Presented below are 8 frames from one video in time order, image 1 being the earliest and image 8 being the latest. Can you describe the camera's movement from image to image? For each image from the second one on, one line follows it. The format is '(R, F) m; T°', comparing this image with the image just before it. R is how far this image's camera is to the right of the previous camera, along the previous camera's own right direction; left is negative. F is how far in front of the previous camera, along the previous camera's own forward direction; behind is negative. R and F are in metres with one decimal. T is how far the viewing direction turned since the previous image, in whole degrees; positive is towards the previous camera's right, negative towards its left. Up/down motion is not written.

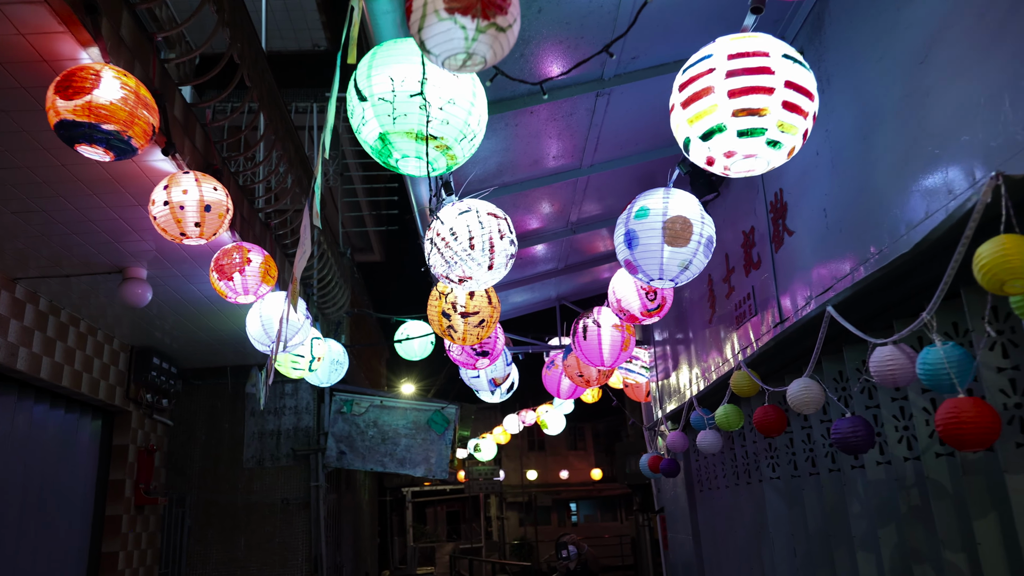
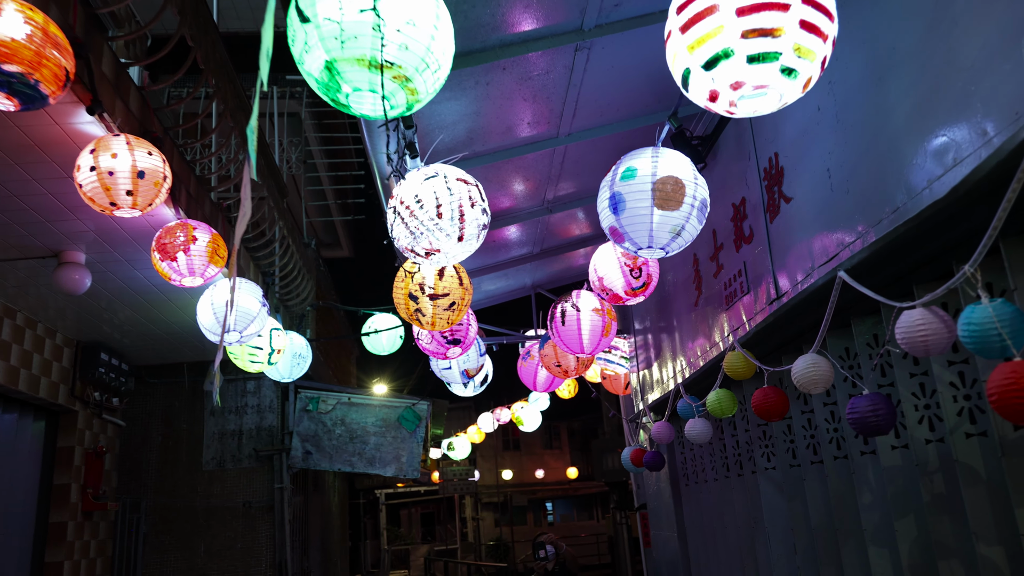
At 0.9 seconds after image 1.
(0.0, +0.6) m; +2°
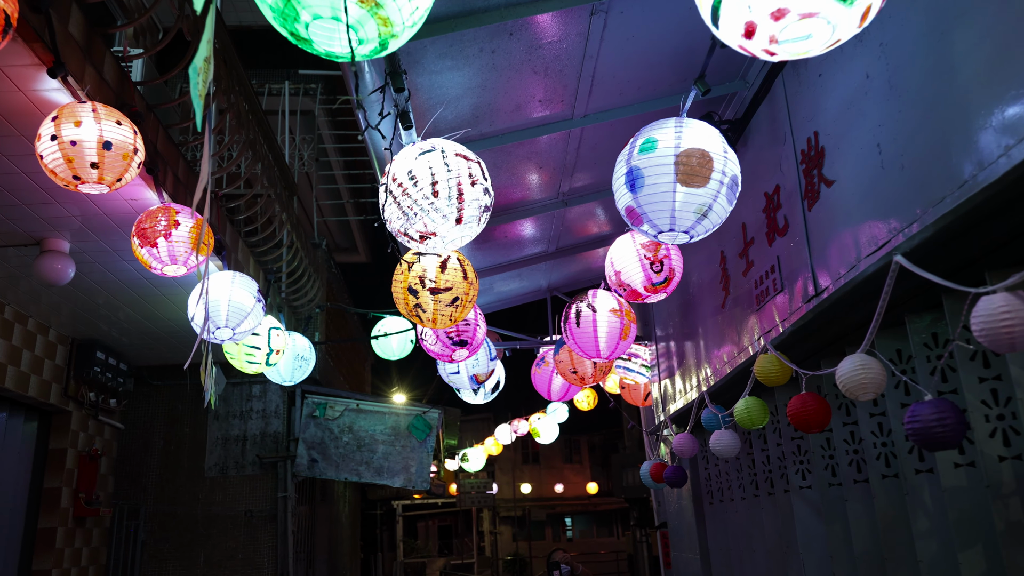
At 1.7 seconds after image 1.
(+0.1, +0.6) m; -2°
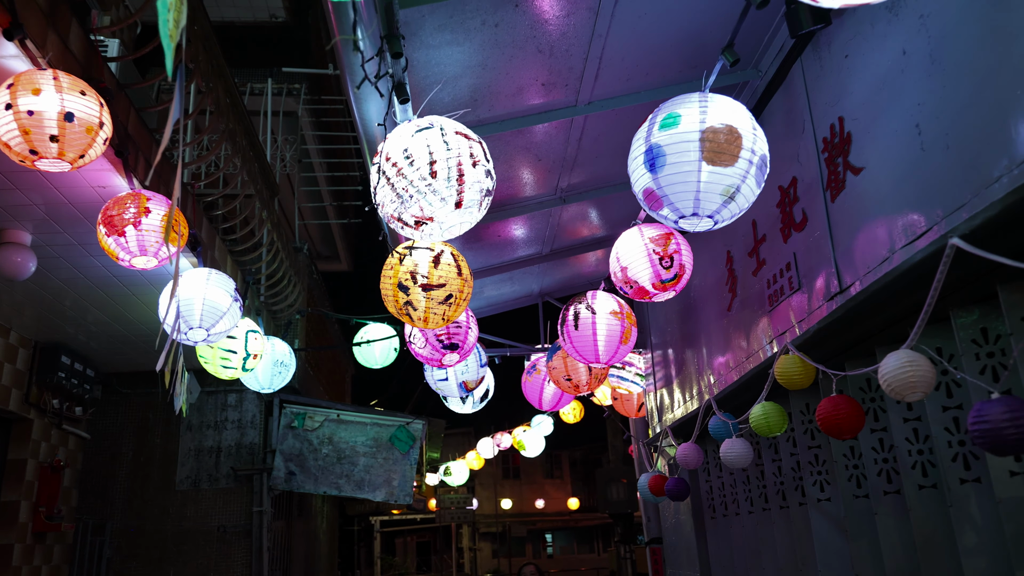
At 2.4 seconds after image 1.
(-0.1, +0.4) m; +1°
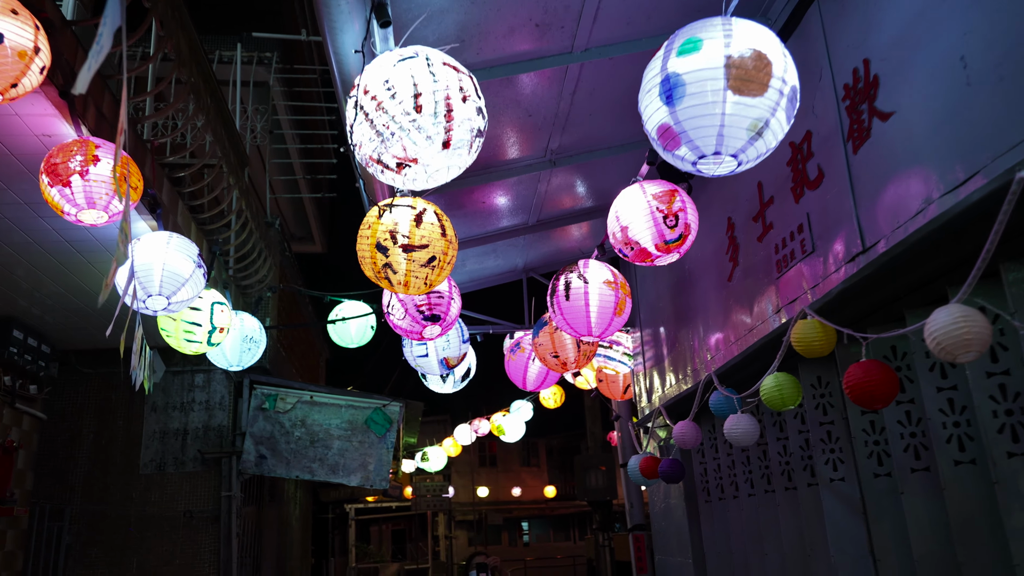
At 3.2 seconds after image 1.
(-0.1, +0.5) m; +2°
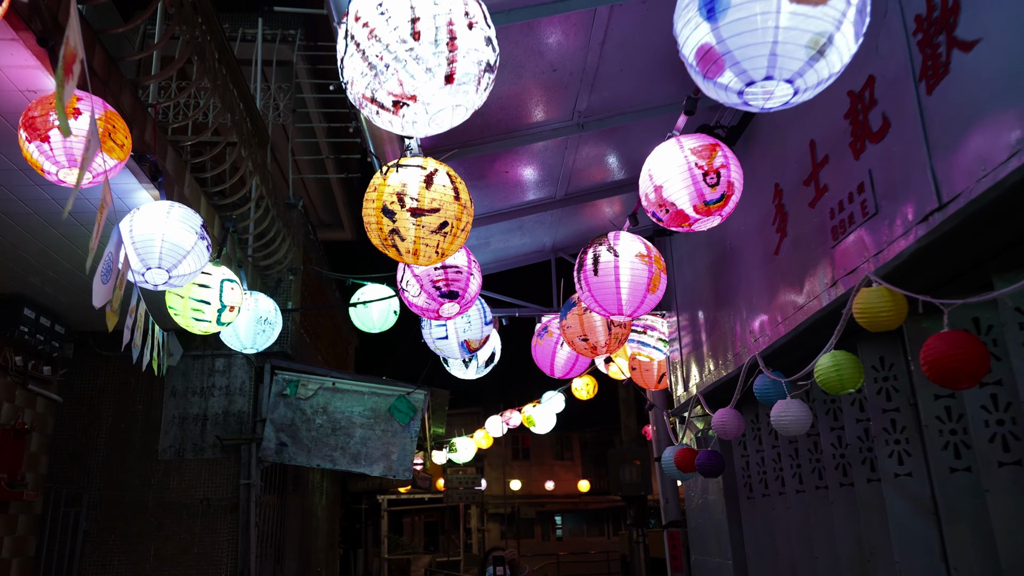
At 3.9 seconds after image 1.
(+0.1, +0.5) m; -3°
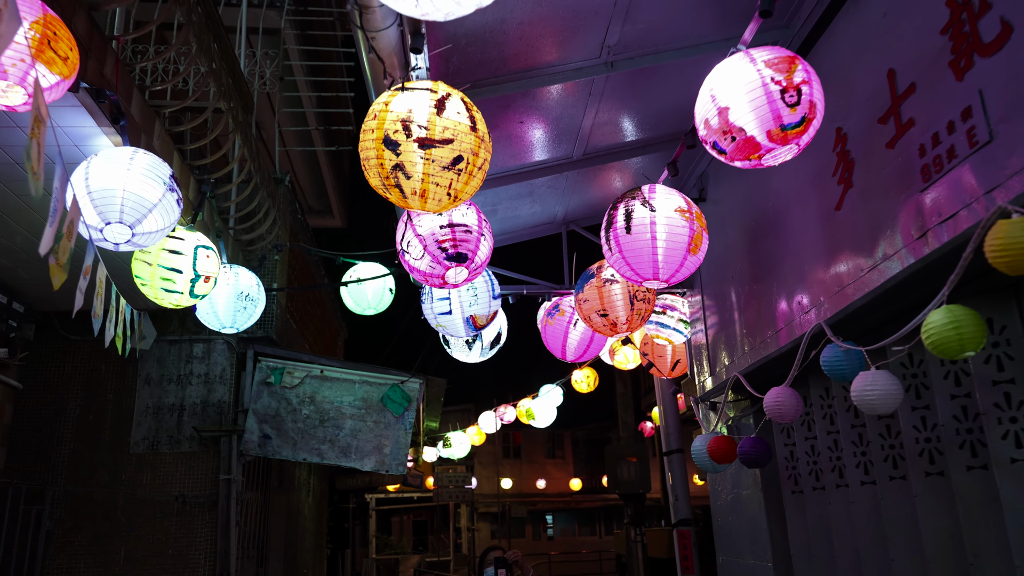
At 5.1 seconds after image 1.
(-0.2, +0.8) m; +1°
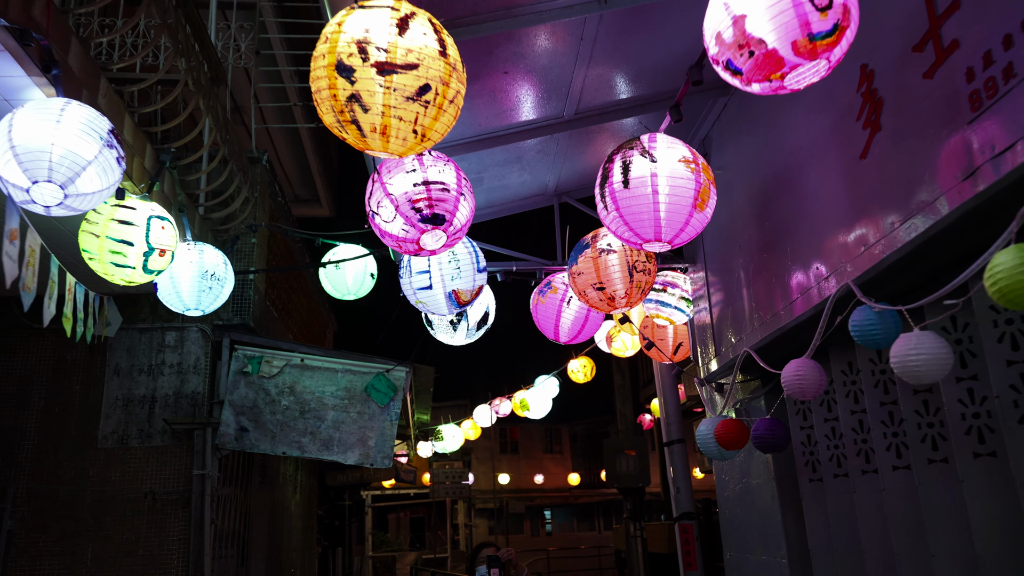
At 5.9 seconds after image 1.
(+0.1, +0.6) m; 0°
